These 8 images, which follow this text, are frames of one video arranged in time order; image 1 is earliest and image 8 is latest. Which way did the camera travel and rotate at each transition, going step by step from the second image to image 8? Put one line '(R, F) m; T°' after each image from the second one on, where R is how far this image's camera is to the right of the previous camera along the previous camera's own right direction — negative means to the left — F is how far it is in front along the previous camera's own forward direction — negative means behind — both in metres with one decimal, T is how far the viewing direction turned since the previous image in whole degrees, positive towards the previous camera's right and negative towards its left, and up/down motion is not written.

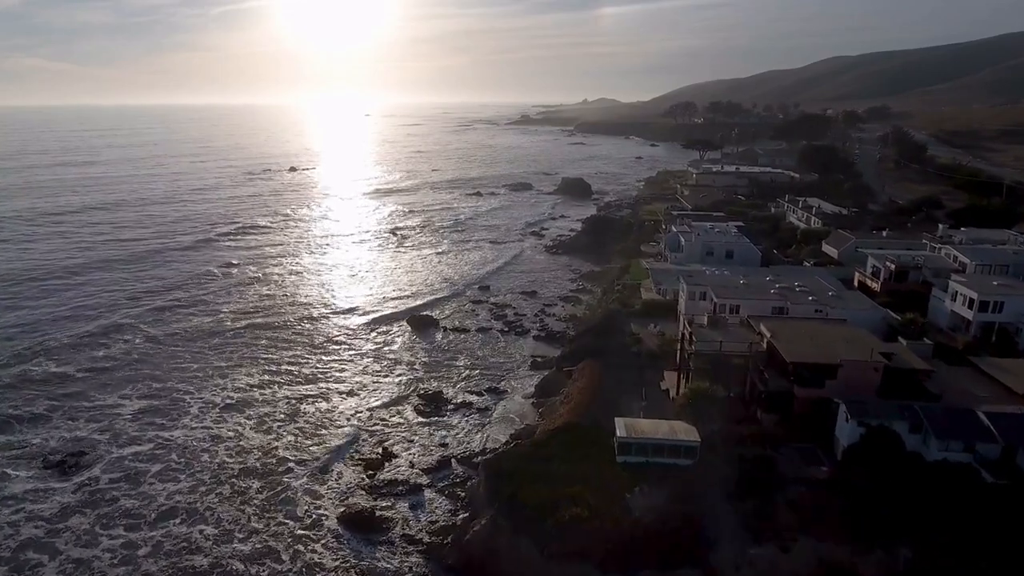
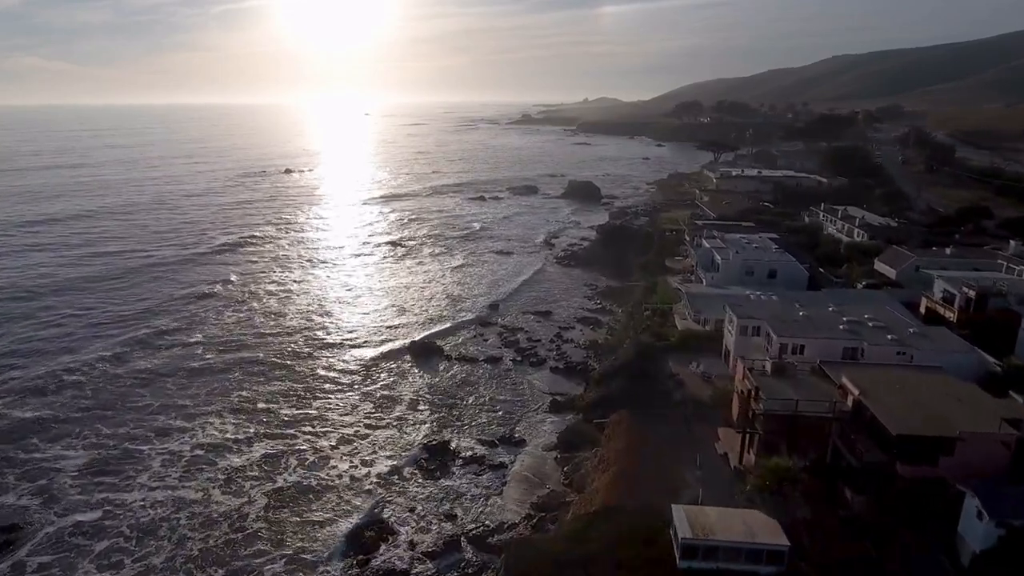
(-0.6, +3.7) m; 0°
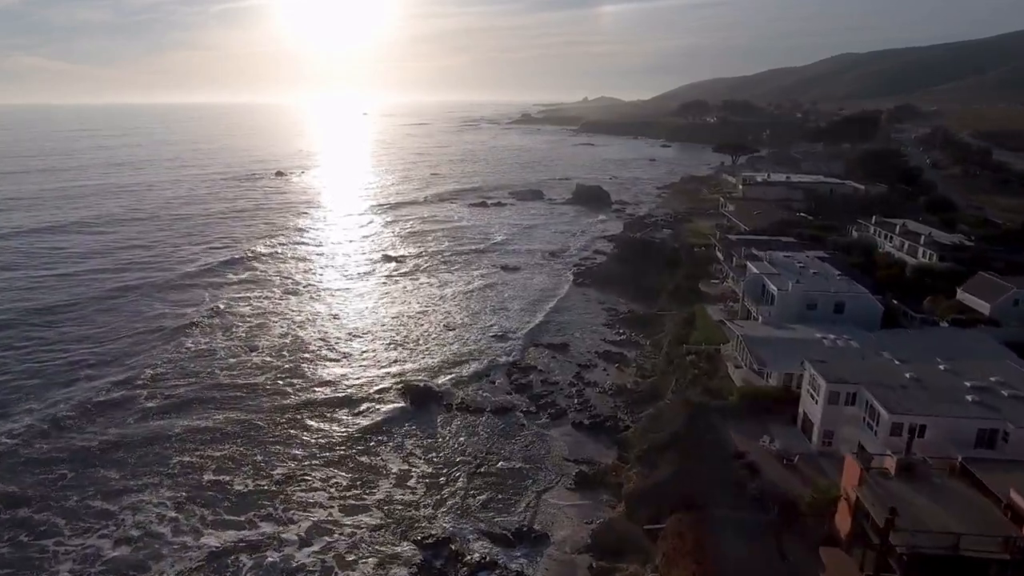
(-0.5, +4.8) m; 0°
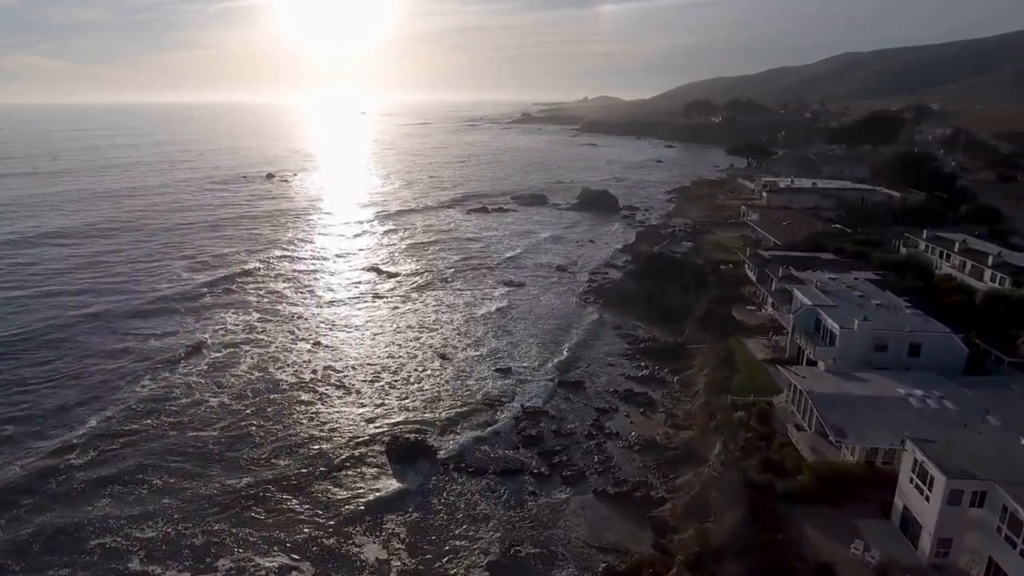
(-0.2, +4.0) m; 0°
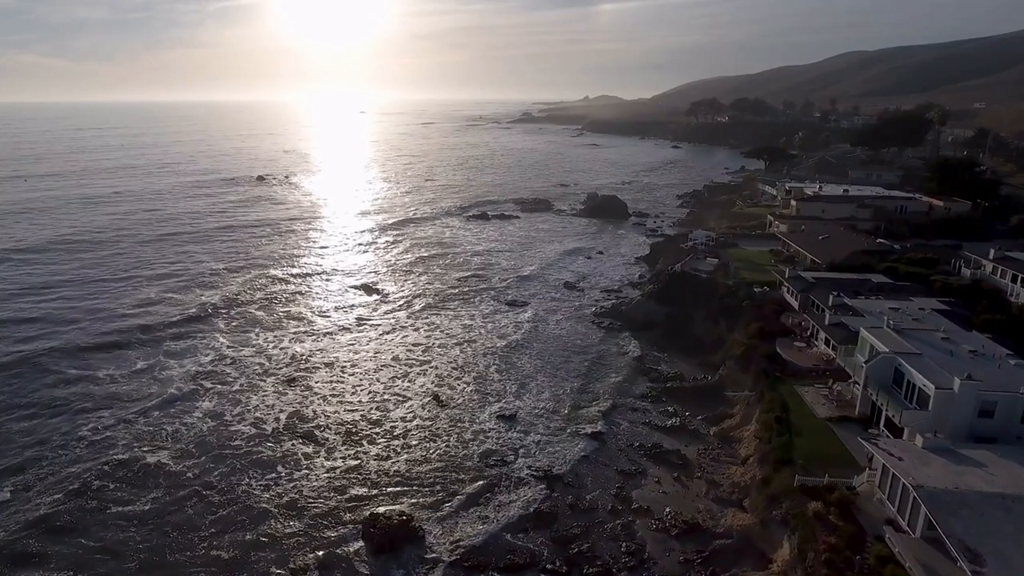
(-0.2, +4.1) m; 0°
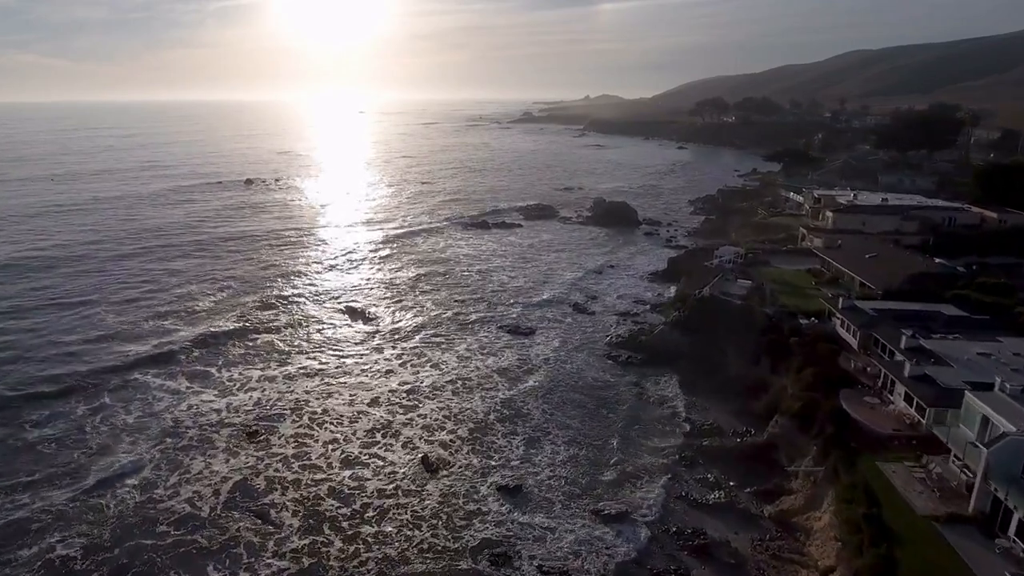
(-0.1, +4.3) m; 0°
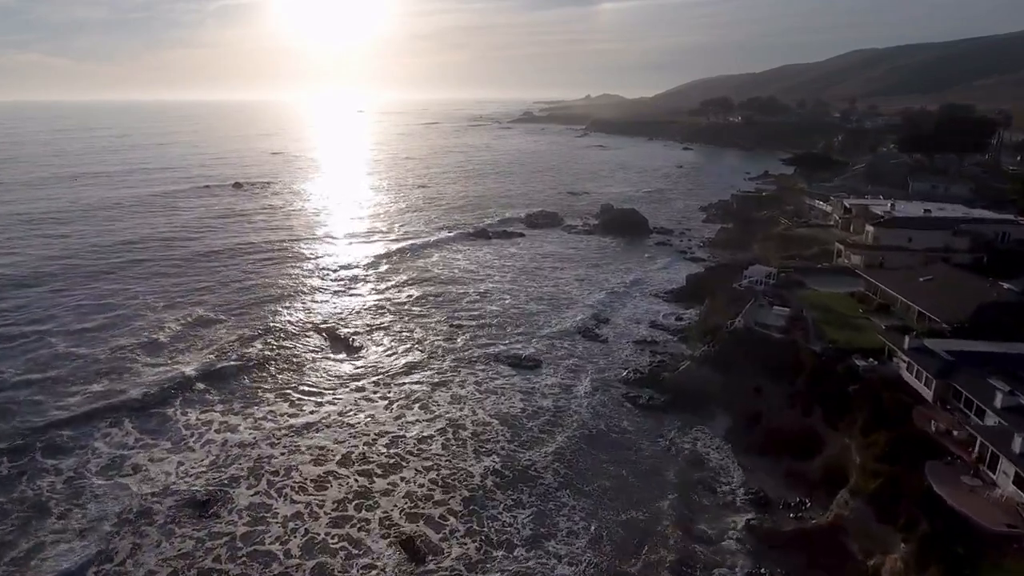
(-0.1, +3.8) m; 0°
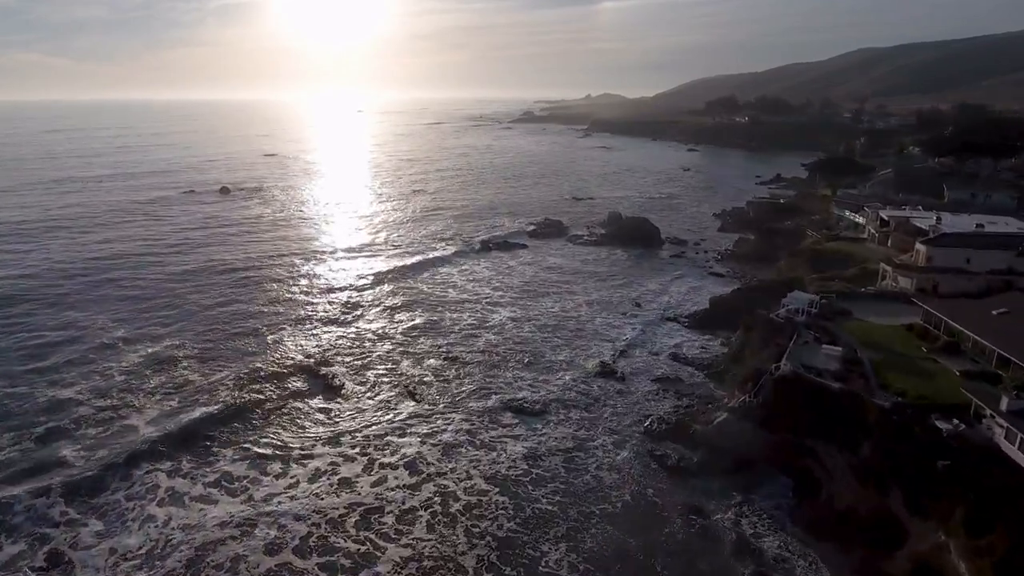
(-0.1, +3.9) m; 0°
